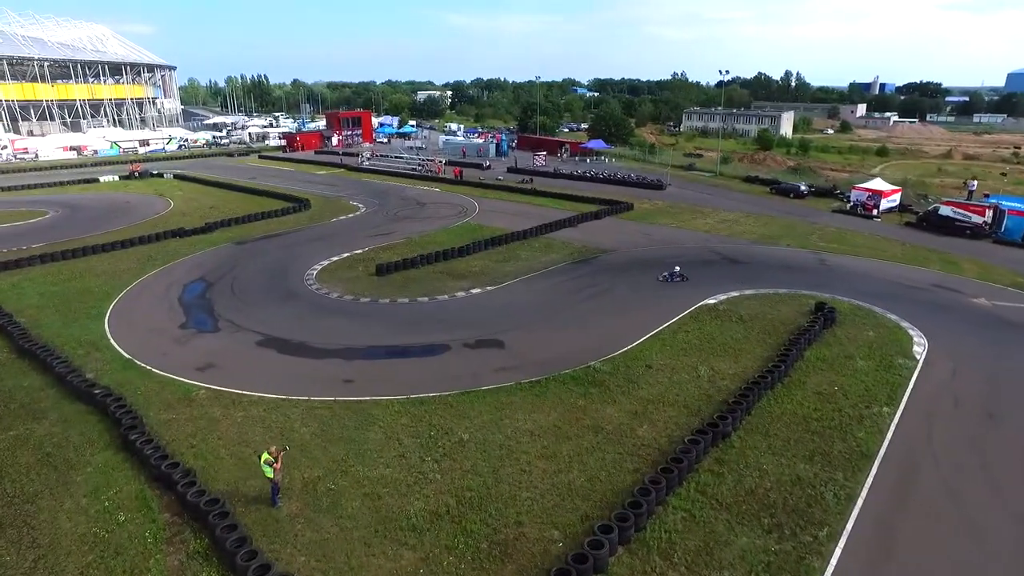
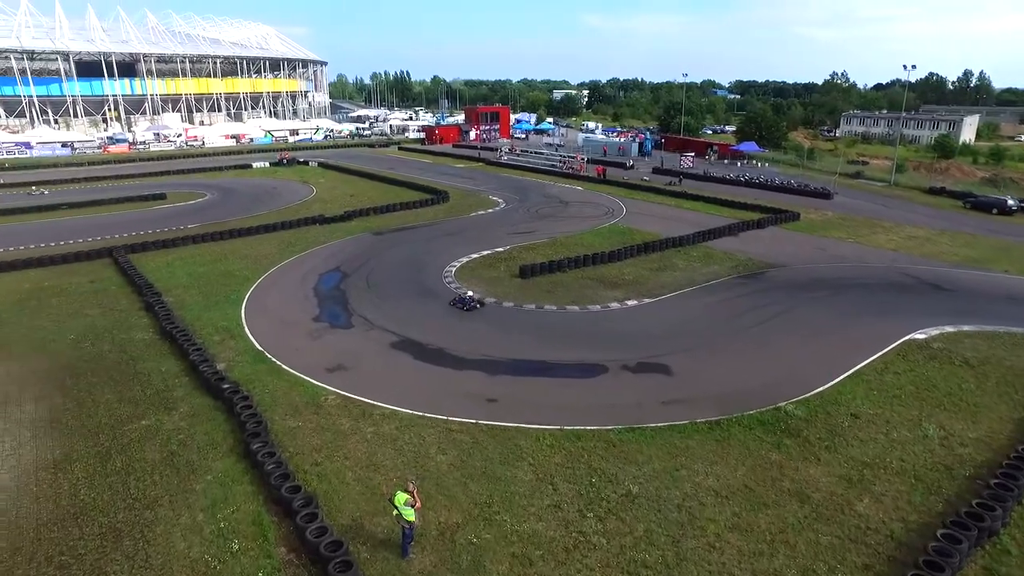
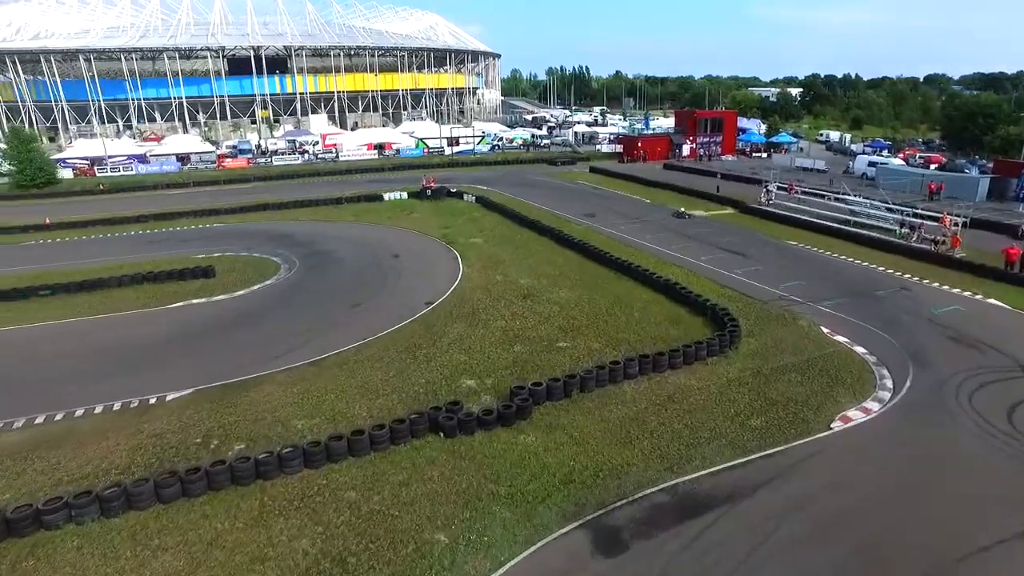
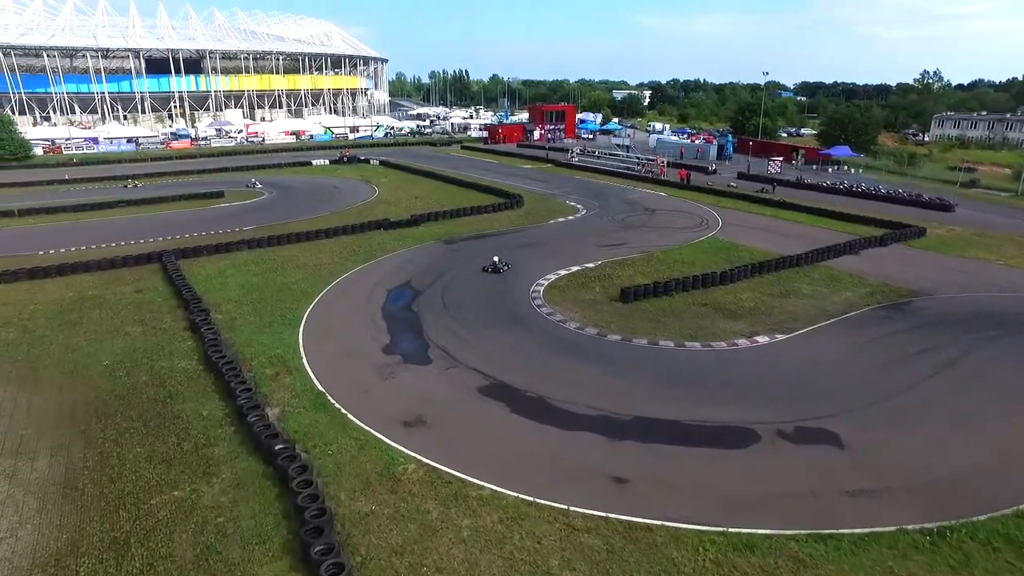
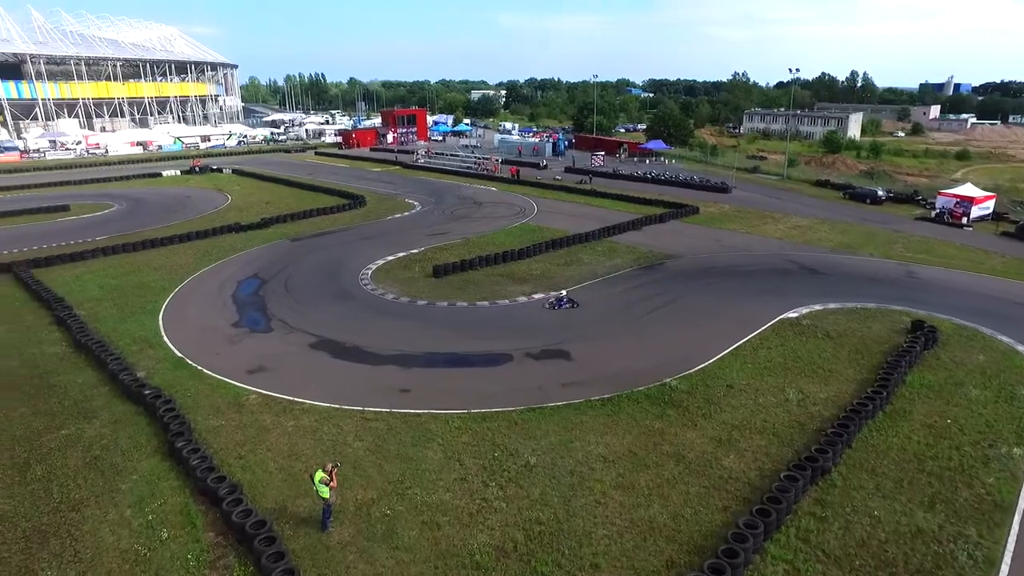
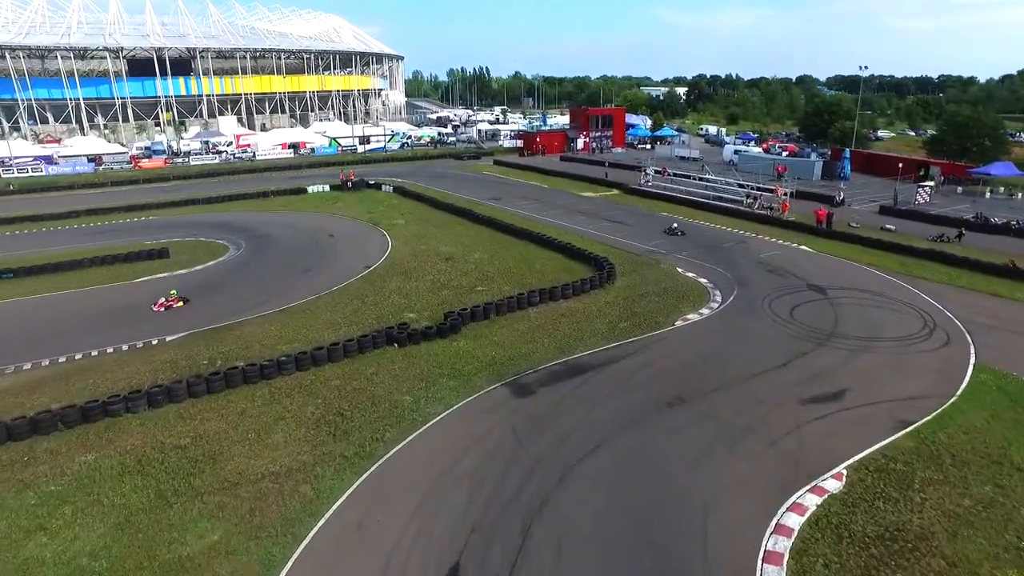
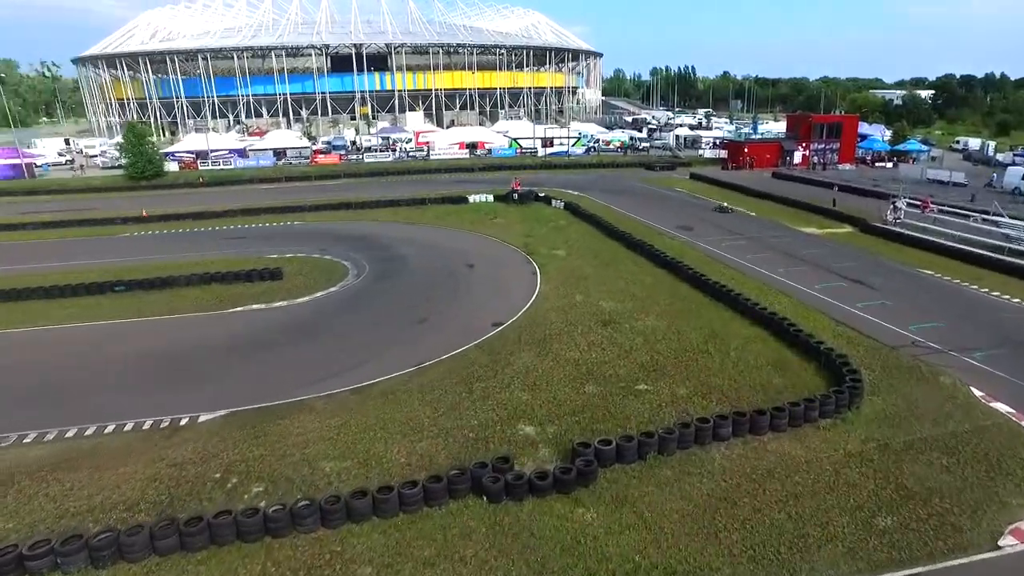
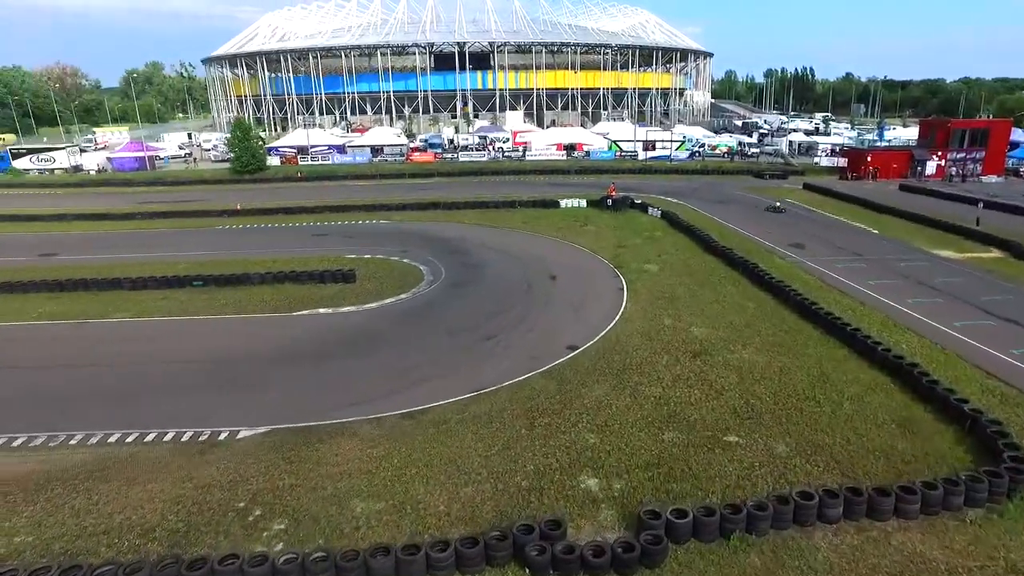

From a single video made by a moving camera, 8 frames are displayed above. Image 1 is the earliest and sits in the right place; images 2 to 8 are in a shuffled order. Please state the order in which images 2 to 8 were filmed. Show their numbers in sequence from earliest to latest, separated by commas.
5, 2, 4, 6, 3, 7, 8
